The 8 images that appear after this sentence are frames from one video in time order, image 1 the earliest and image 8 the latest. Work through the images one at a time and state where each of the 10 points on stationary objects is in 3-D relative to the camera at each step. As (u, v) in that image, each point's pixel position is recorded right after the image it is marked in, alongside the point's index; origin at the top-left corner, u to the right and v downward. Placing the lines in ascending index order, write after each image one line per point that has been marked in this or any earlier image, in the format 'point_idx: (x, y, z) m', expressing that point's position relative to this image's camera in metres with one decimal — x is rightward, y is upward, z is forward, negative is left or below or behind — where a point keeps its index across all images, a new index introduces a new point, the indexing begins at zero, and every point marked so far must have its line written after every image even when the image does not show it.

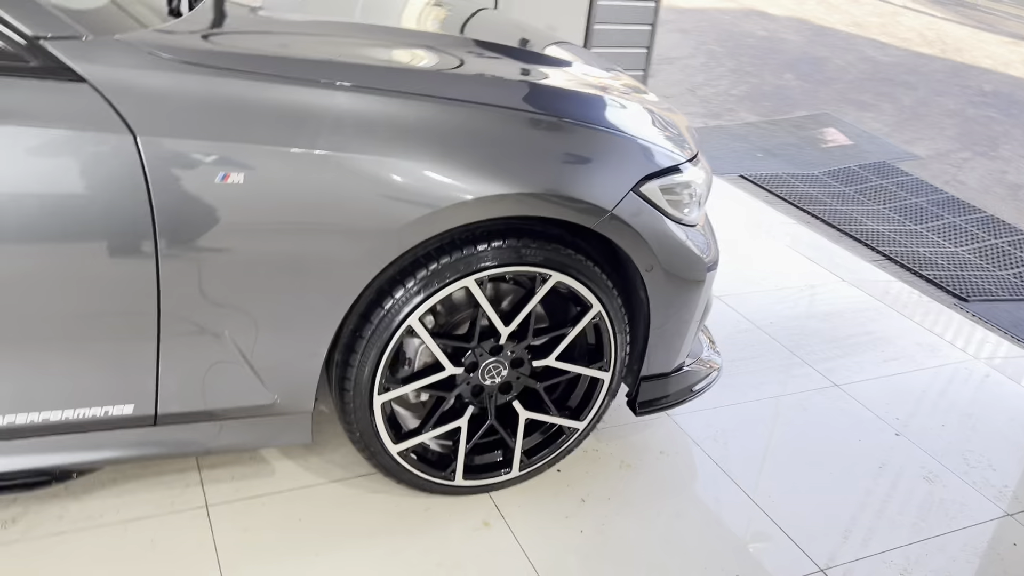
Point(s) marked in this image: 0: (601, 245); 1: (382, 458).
0: (+0.2, +0.1, +1.6) m
1: (-0.2, -0.3, +1.6) m
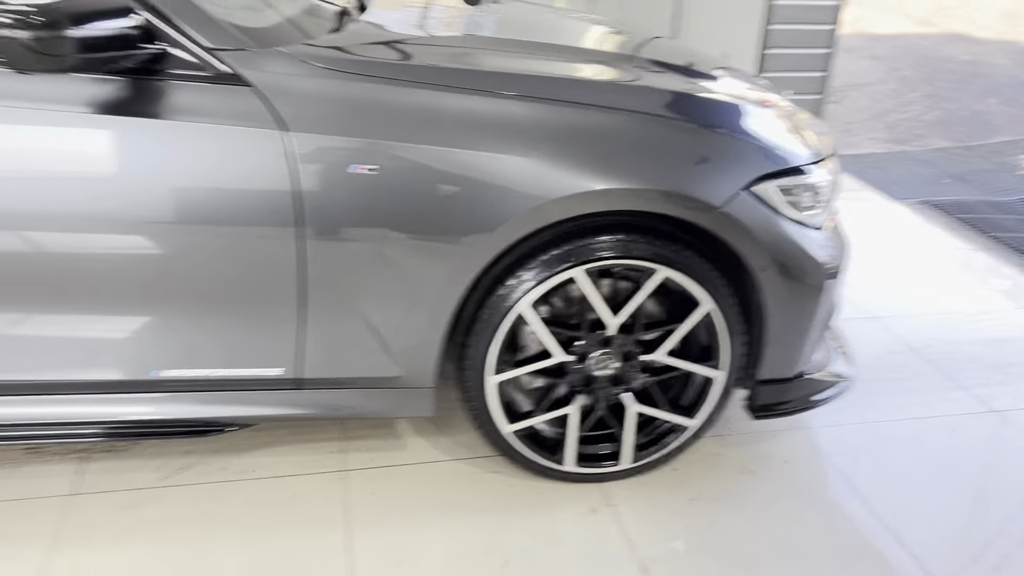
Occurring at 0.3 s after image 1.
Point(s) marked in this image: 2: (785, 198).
0: (+0.4, +0.1, +1.7) m
1: (0.0, -0.3, +1.7) m
2: (+0.5, +0.2, +1.7) m
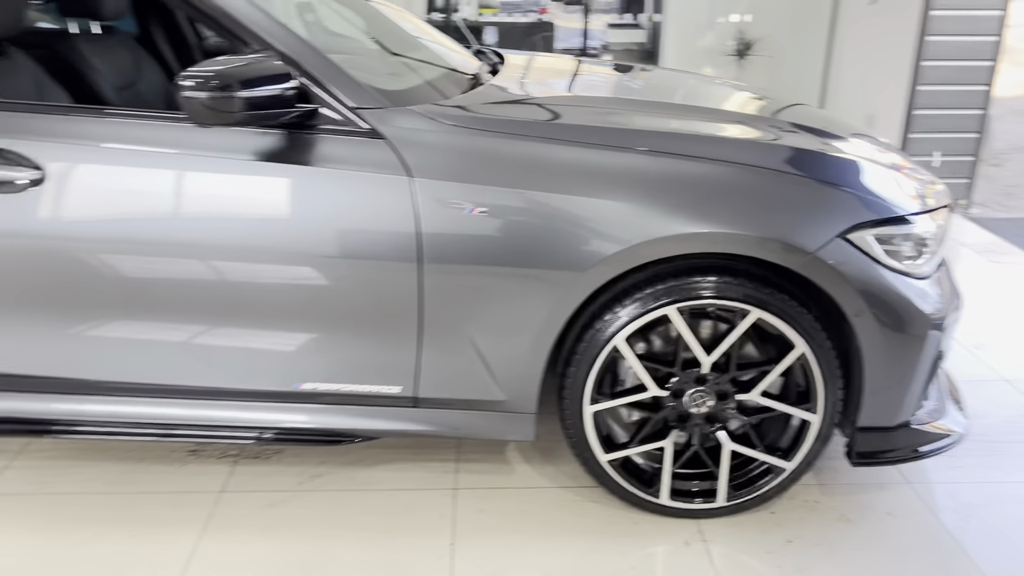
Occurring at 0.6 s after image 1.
0: (+0.6, 0.0, +1.7) m
1: (+0.2, -0.4, +1.8) m
2: (+0.7, +0.1, +1.7) m
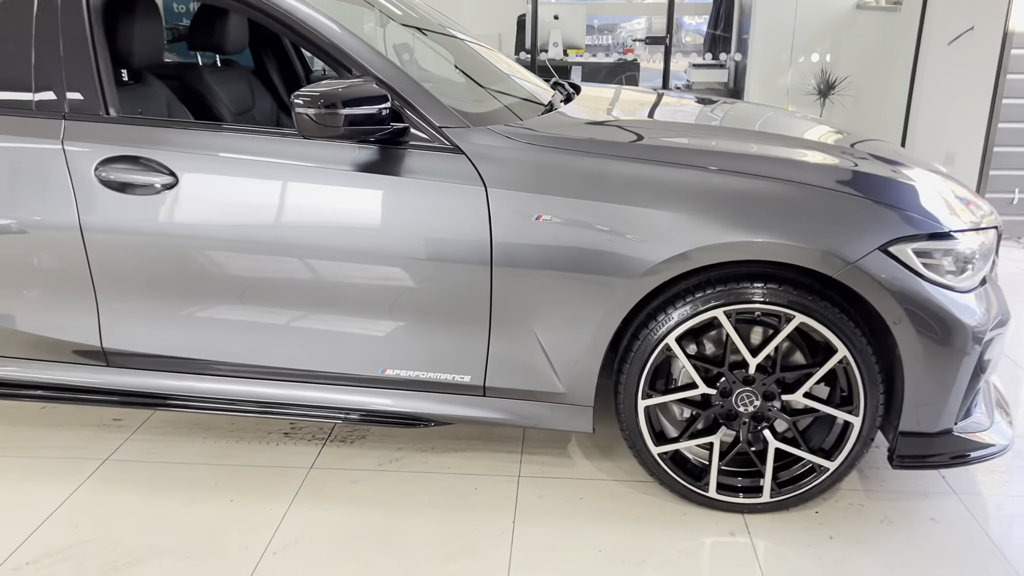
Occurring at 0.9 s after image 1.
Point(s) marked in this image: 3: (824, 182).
0: (+0.7, 0.0, +1.8) m
1: (+0.3, -0.4, +2.0) m
2: (+0.9, +0.1, +1.8) m
3: (+0.7, +0.2, +1.8) m
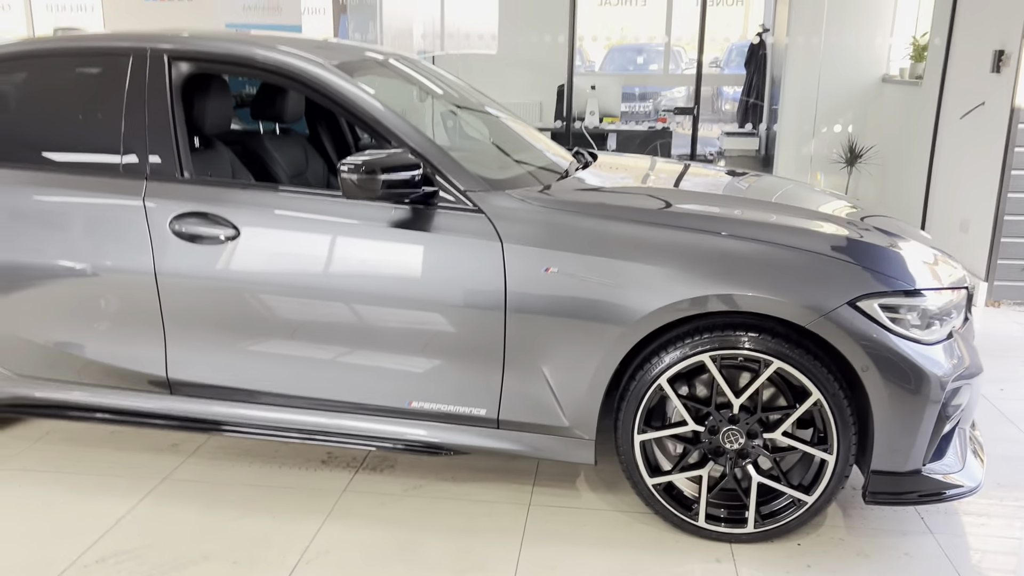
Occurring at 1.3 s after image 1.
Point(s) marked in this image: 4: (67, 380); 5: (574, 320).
0: (+0.8, -0.1, +2.1) m
1: (+0.3, -0.5, +2.2) m
2: (+0.9, -0.1, +2.0) m
3: (+0.7, +0.1, +2.1) m
4: (-1.3, -0.3, +2.5) m
5: (+0.2, -0.1, +2.1) m
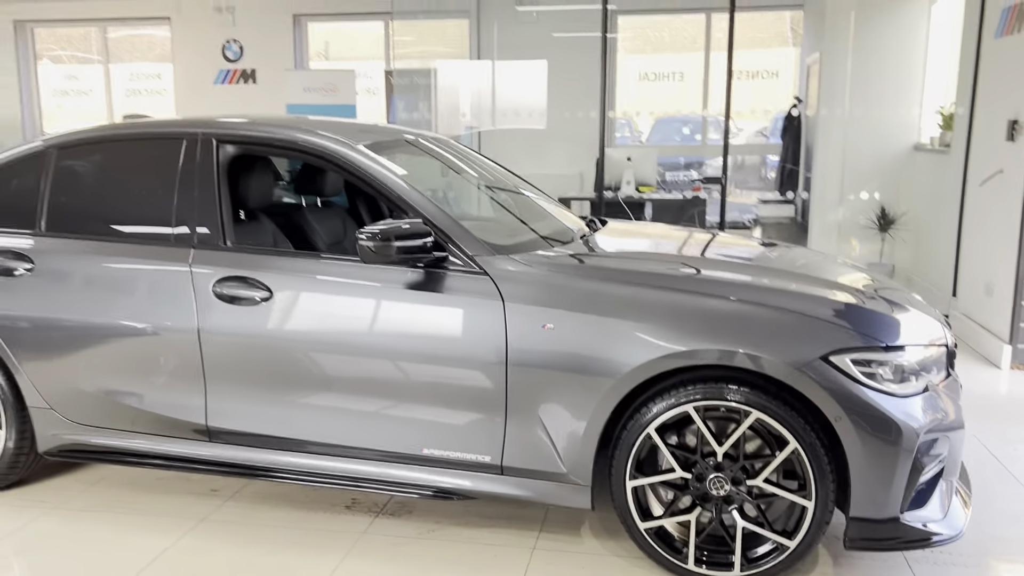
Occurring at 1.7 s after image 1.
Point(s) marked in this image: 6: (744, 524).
0: (+0.7, -0.3, +2.2) m
1: (+0.3, -0.7, +2.3) m
2: (+0.9, -0.2, +2.2) m
3: (+0.7, 0.0, +2.2) m
4: (-1.3, -0.4, +2.8) m
5: (+0.2, -0.2, +2.3) m
6: (+0.6, -0.6, +2.2) m
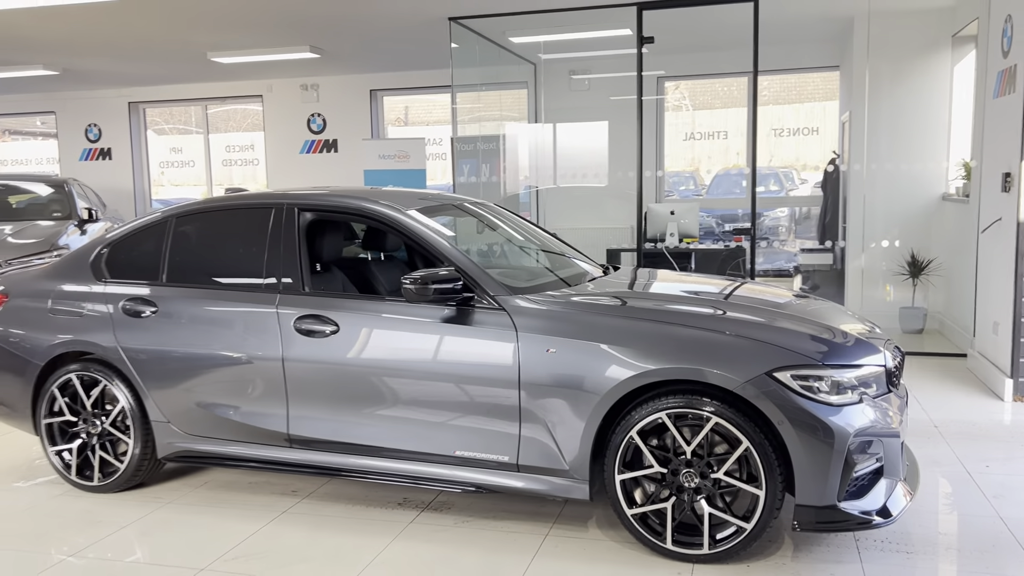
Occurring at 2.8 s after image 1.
0: (+0.8, -0.4, +2.7) m
1: (+0.4, -0.8, +2.9) m
2: (+0.9, -0.3, +2.7) m
3: (+0.7, -0.1, +2.8) m
4: (-1.2, -0.6, +3.5) m
5: (+0.2, -0.3, +2.9) m
6: (+0.6, -0.7, +2.8) m
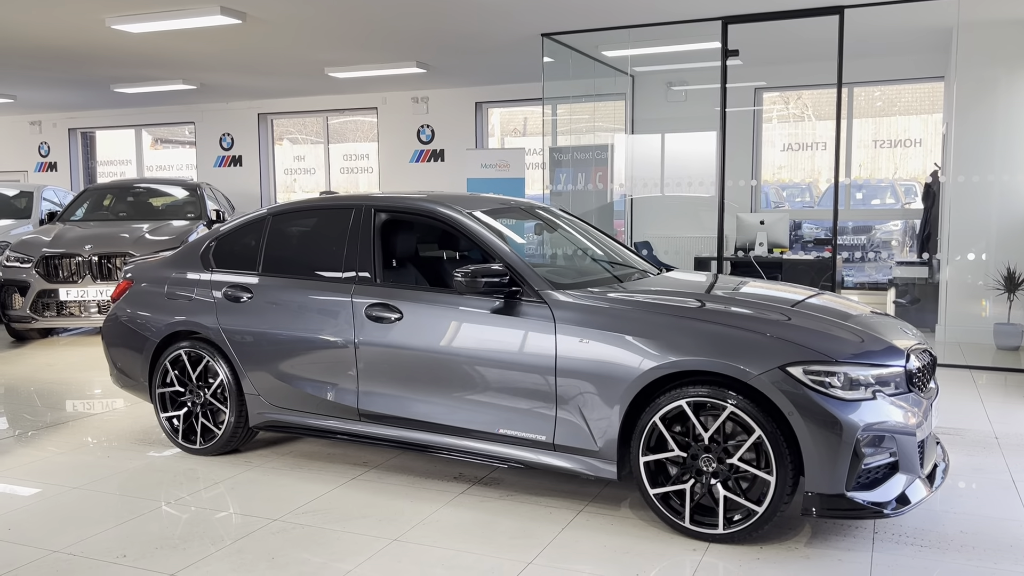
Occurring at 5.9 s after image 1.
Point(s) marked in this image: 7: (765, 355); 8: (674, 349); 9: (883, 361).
0: (+0.9, -0.4, +2.9) m
1: (+0.5, -0.8, +3.1) m
2: (+1.0, -0.3, +2.9) m
3: (+0.9, -0.1, +3.0) m
4: (-0.9, -0.6, +3.9) m
5: (+0.3, -0.3, +3.1) m
6: (+0.7, -0.7, +3.0) m
7: (+0.8, -0.2, +2.9) m
8: (+0.6, -0.2, +3.0) m
9: (+1.2, -0.2, +2.9) m
